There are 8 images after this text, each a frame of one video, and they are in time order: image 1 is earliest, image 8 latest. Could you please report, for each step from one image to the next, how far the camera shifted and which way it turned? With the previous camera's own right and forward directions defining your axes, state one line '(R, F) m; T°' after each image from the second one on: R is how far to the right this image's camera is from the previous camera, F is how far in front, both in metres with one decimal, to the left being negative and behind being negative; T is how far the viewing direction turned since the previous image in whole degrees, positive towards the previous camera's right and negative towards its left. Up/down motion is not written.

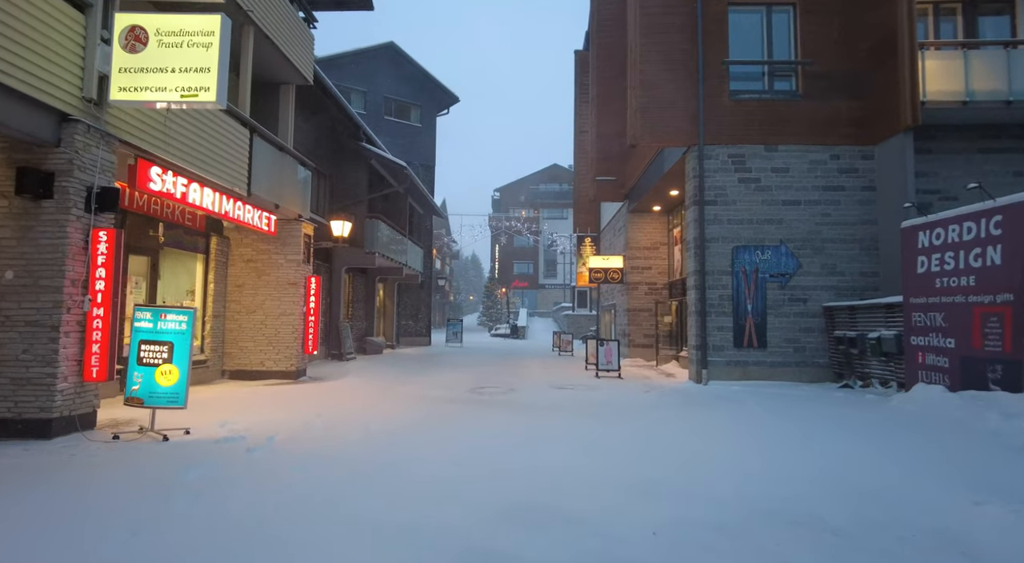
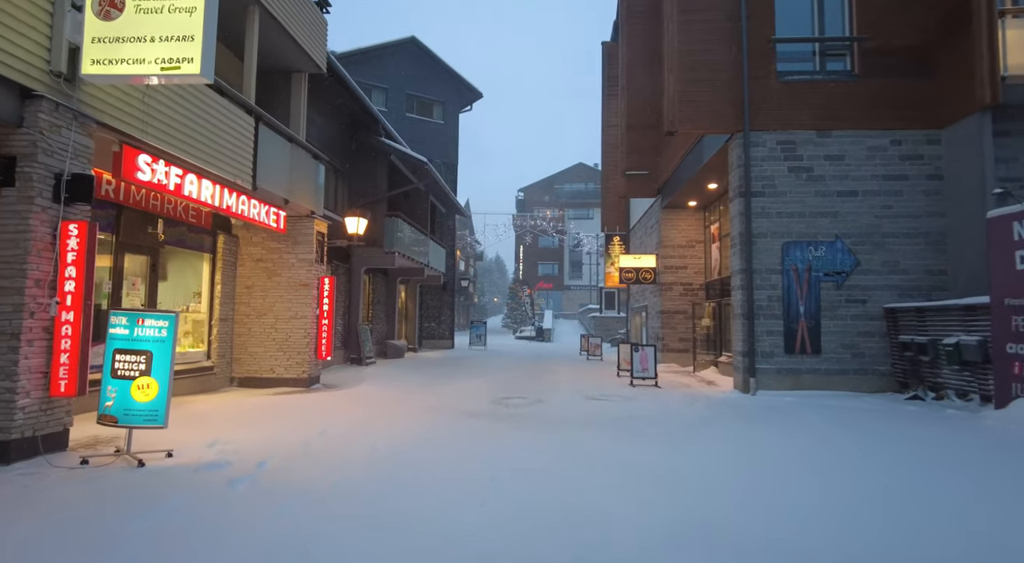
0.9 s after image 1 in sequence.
(-0.1, +1.0) m; -2°
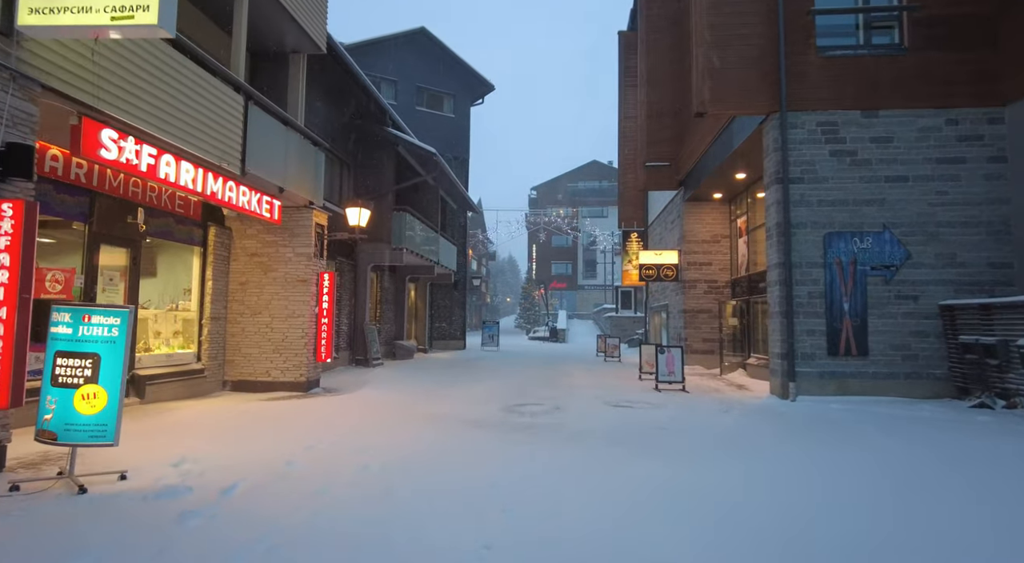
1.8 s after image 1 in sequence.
(0.0, +1.0) m; -1°
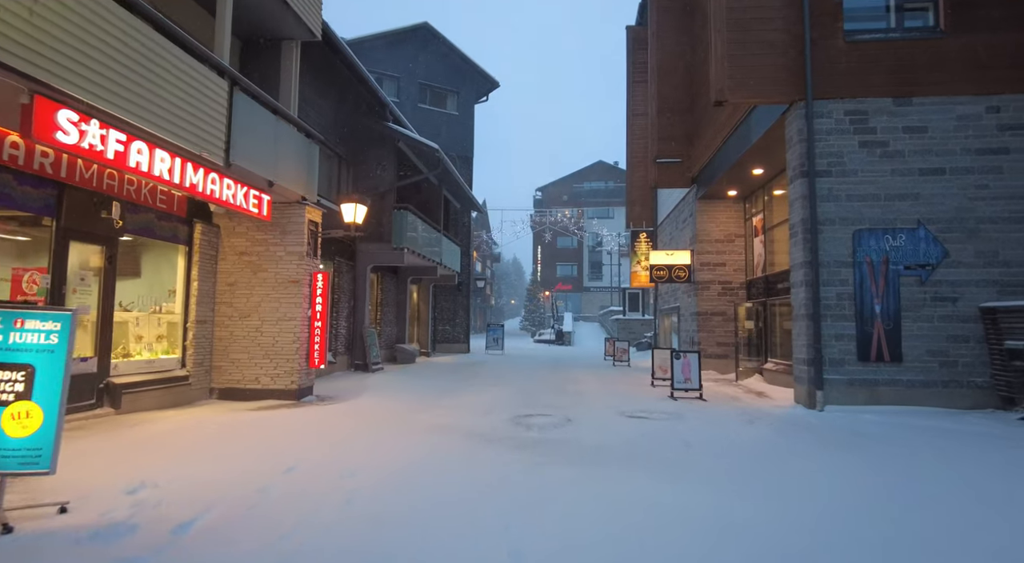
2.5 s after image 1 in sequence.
(0.0, +0.7) m; 0°
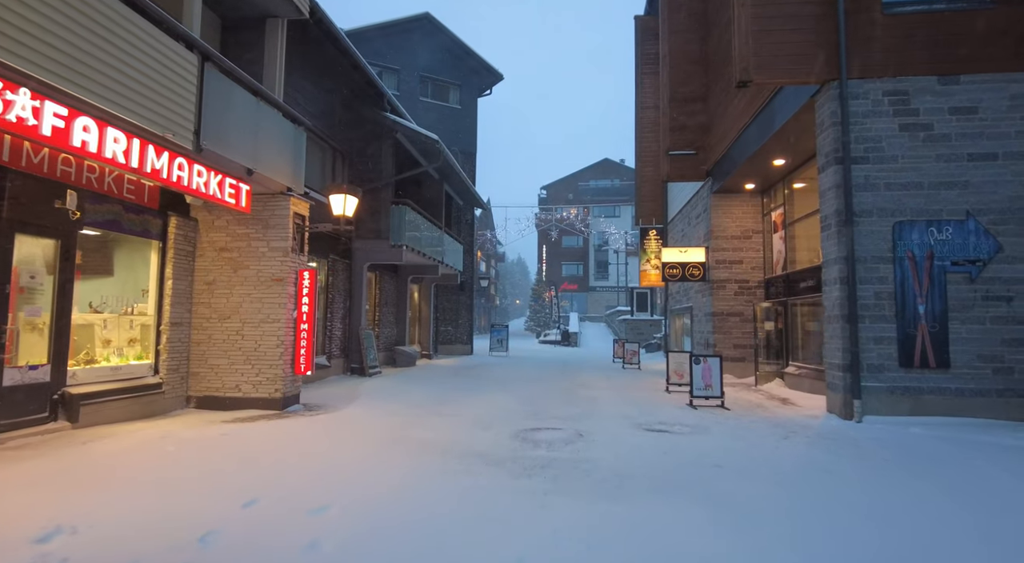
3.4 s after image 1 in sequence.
(0.0, +0.9) m; 0°
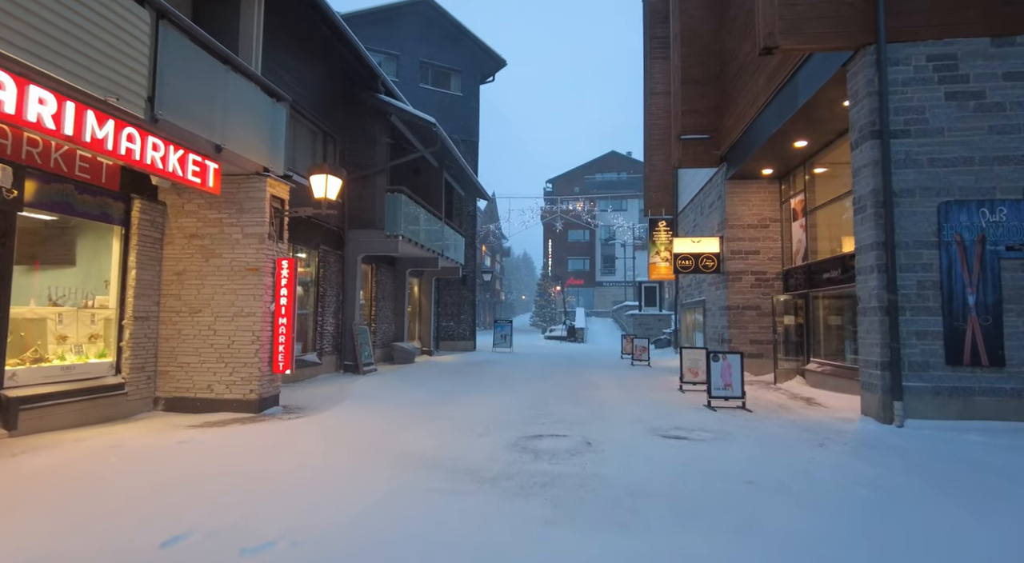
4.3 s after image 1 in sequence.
(+0.1, +0.9) m; -1°
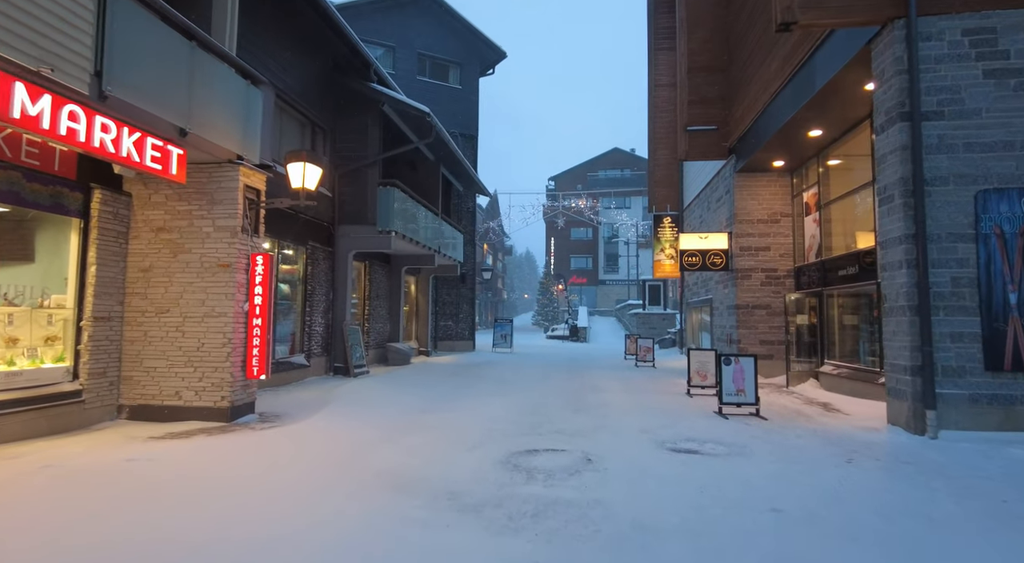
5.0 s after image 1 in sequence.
(+0.1, +0.7) m; 0°
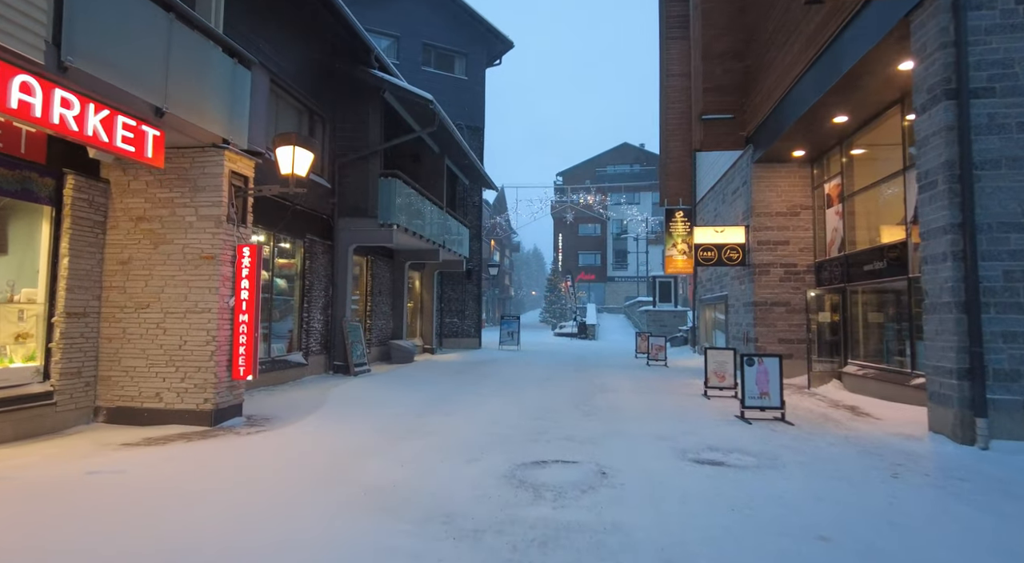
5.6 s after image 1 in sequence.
(0.0, +0.6) m; -1°
